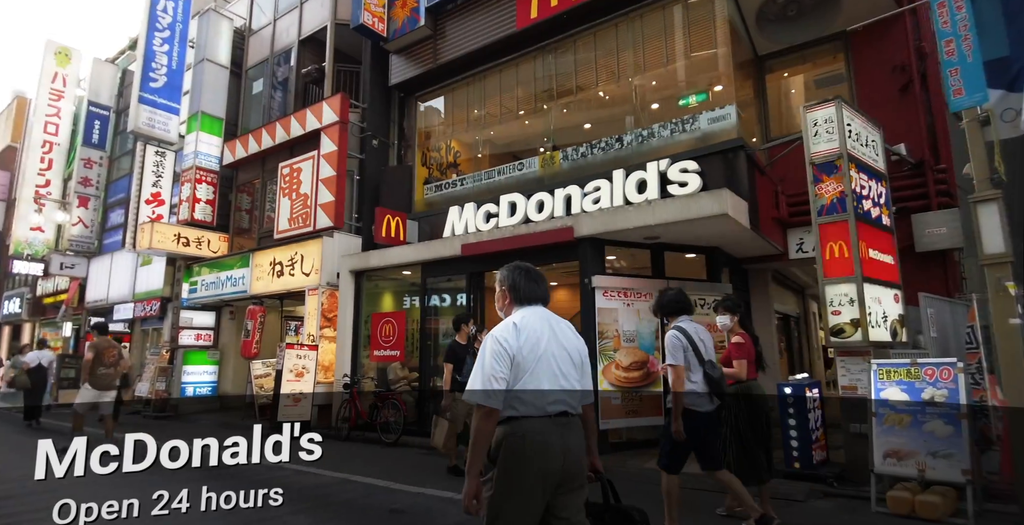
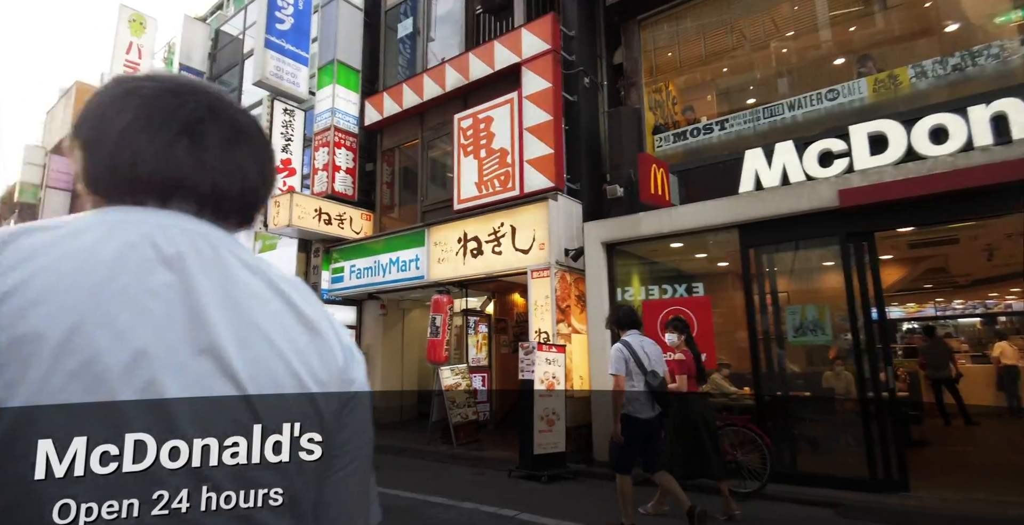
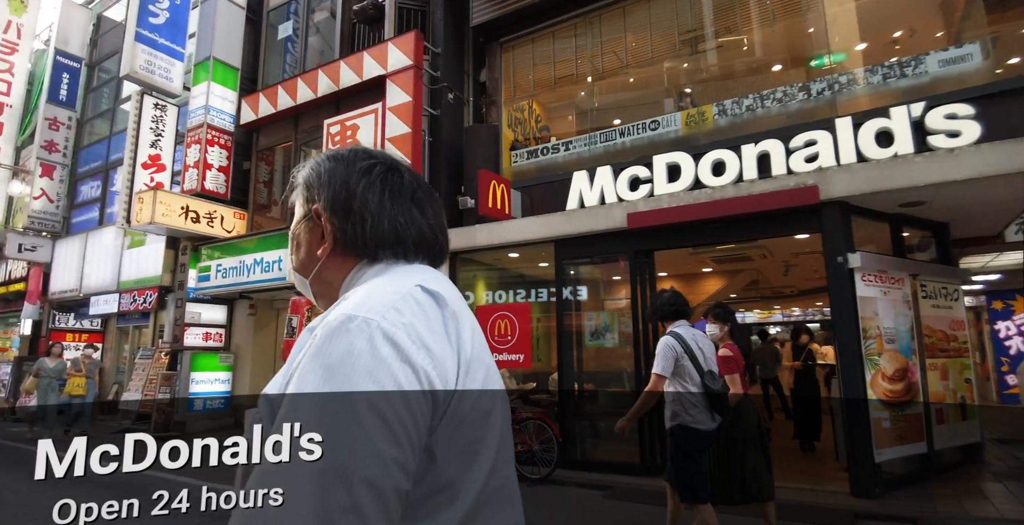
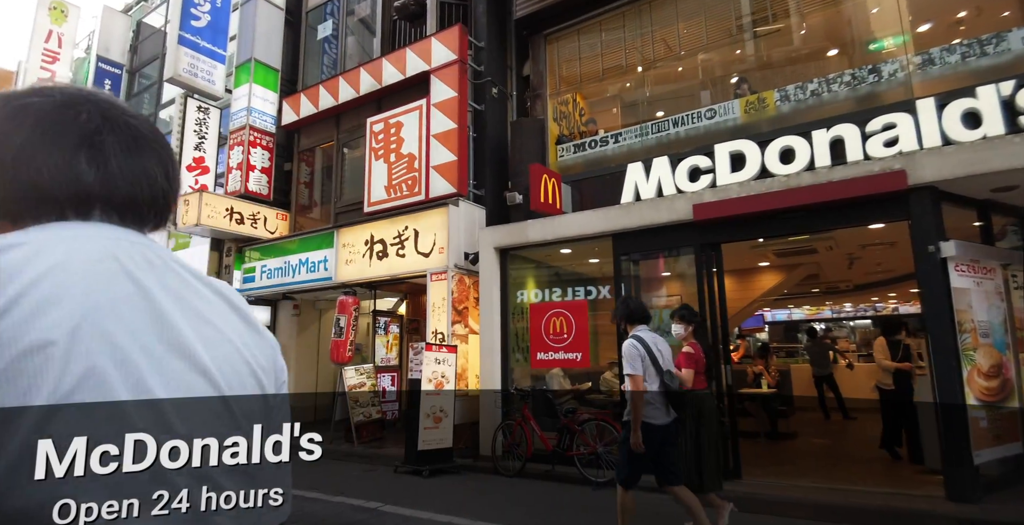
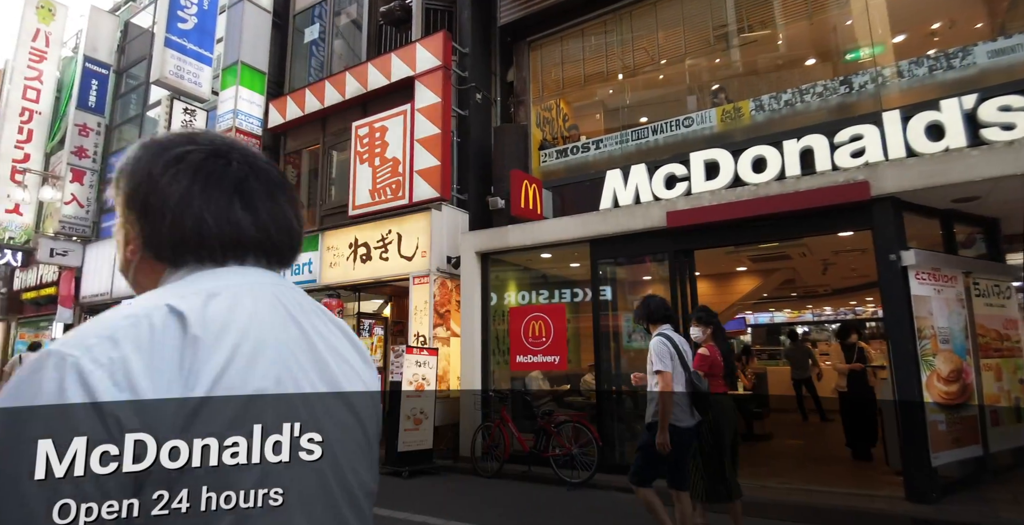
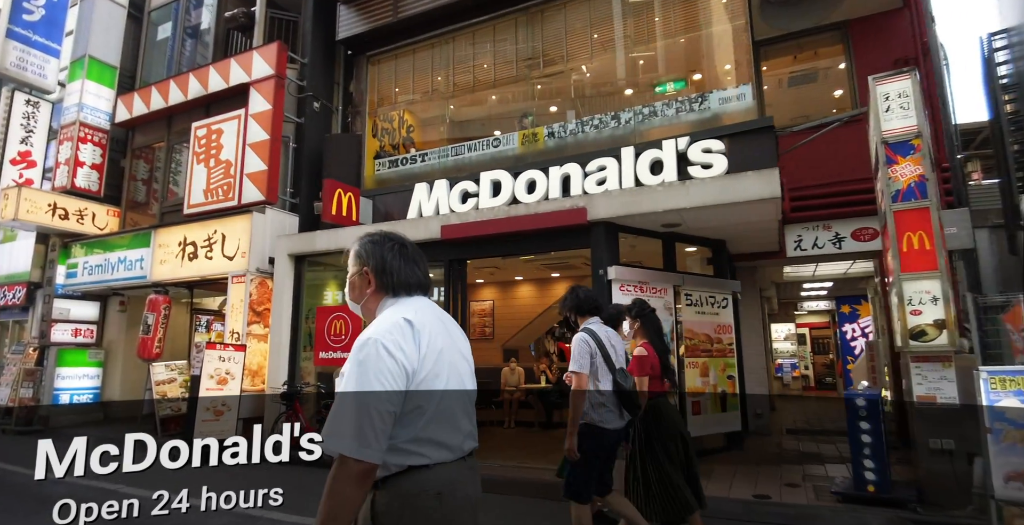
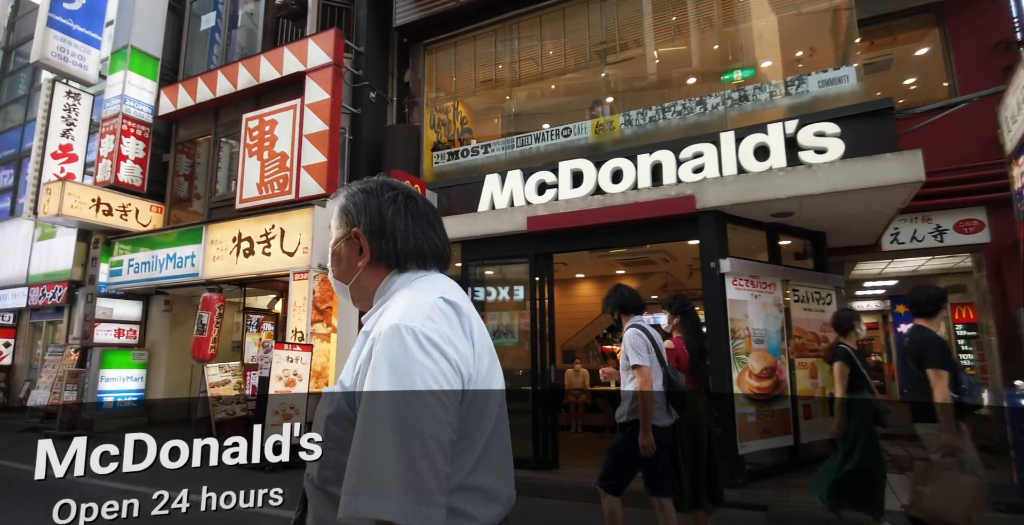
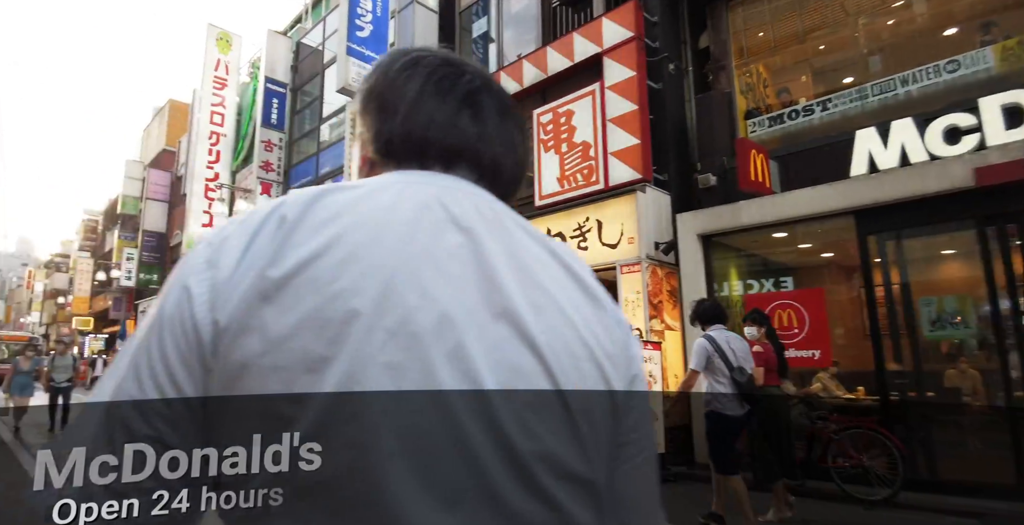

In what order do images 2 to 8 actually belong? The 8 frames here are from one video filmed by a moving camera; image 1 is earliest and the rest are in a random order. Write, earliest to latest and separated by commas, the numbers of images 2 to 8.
6, 7, 3, 5, 4, 2, 8
